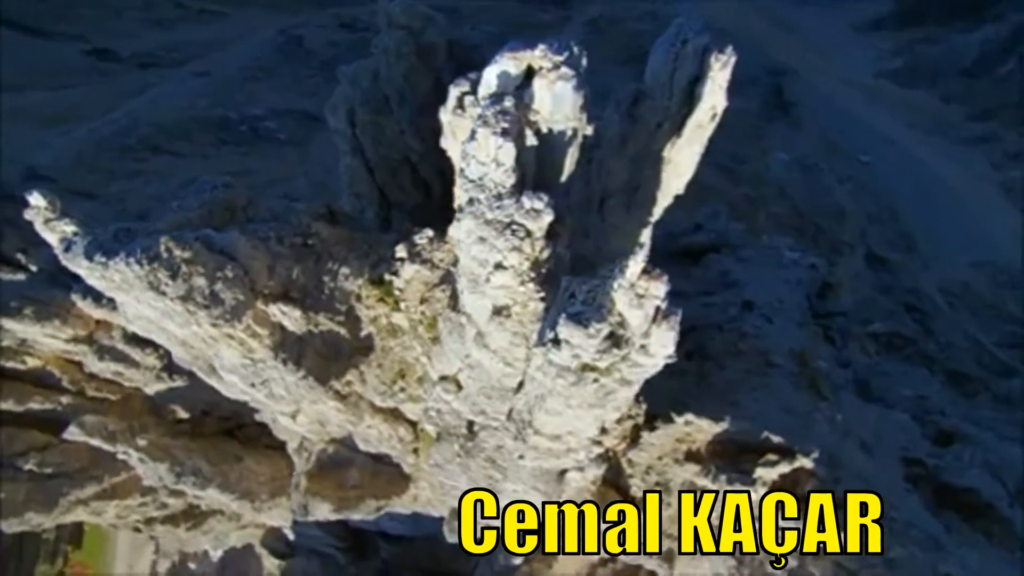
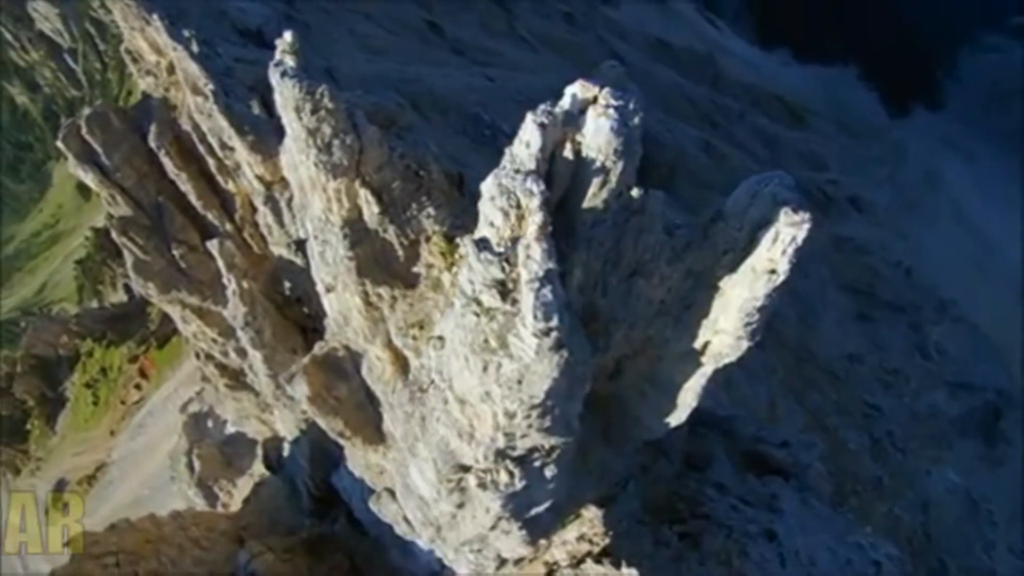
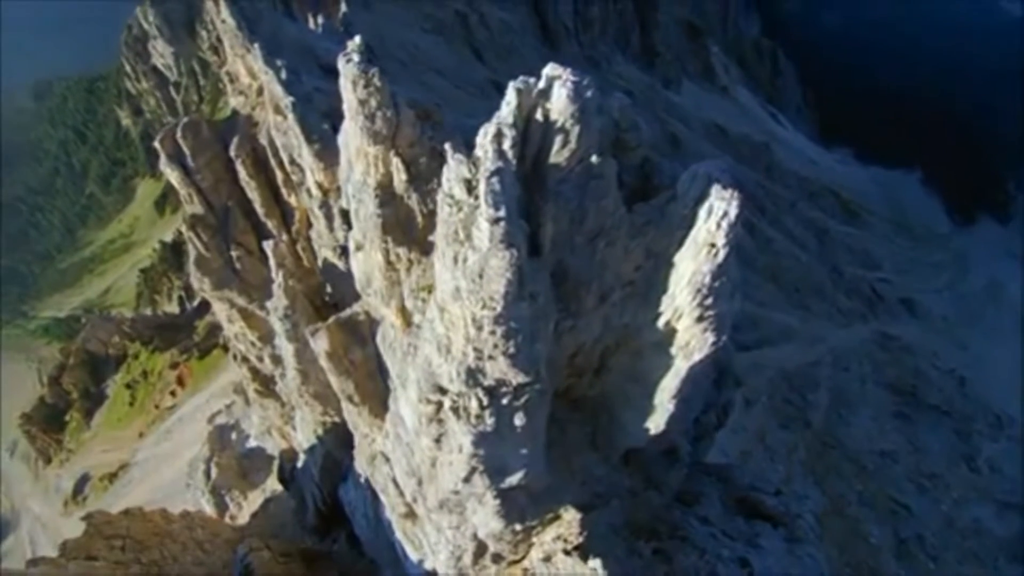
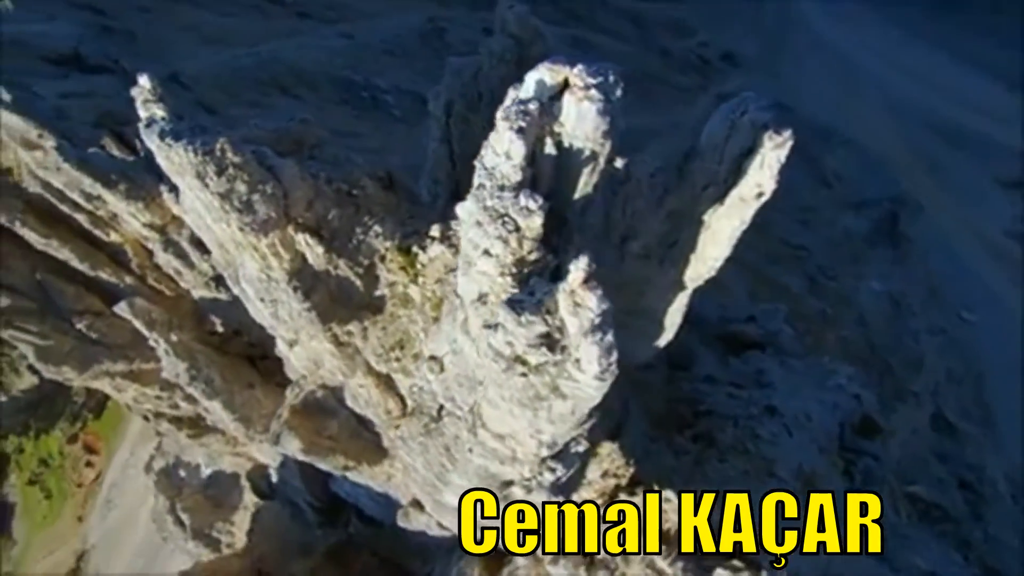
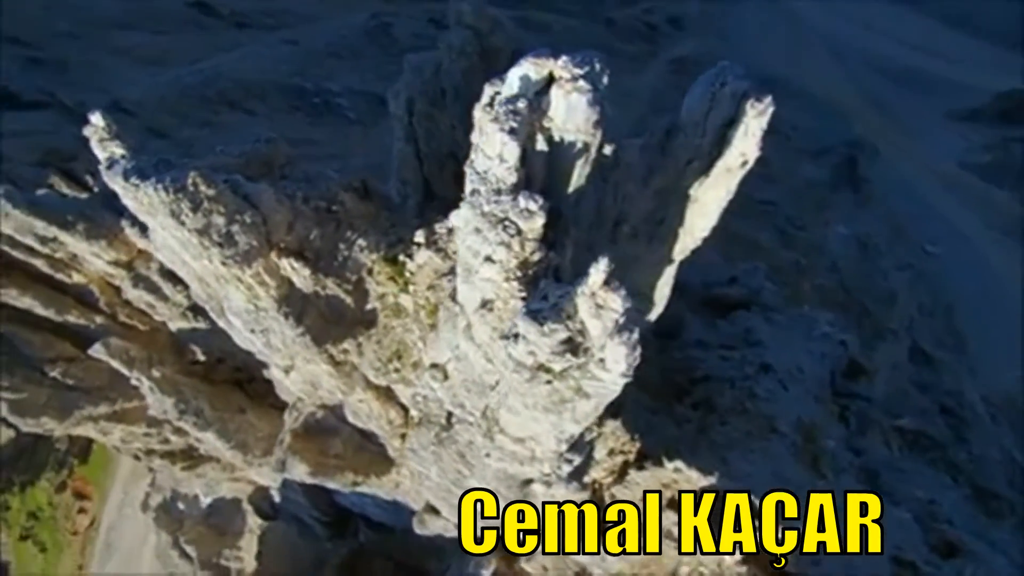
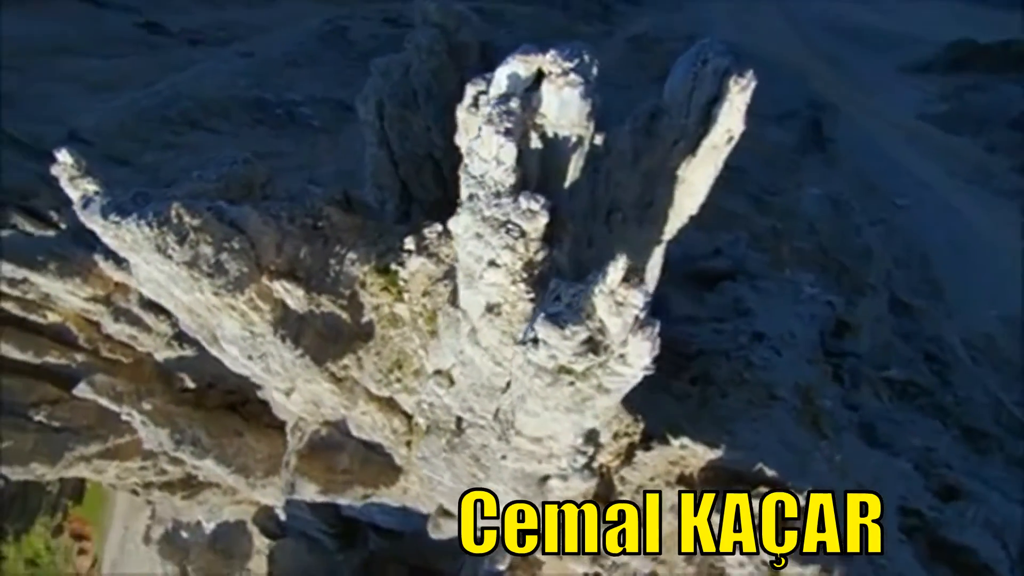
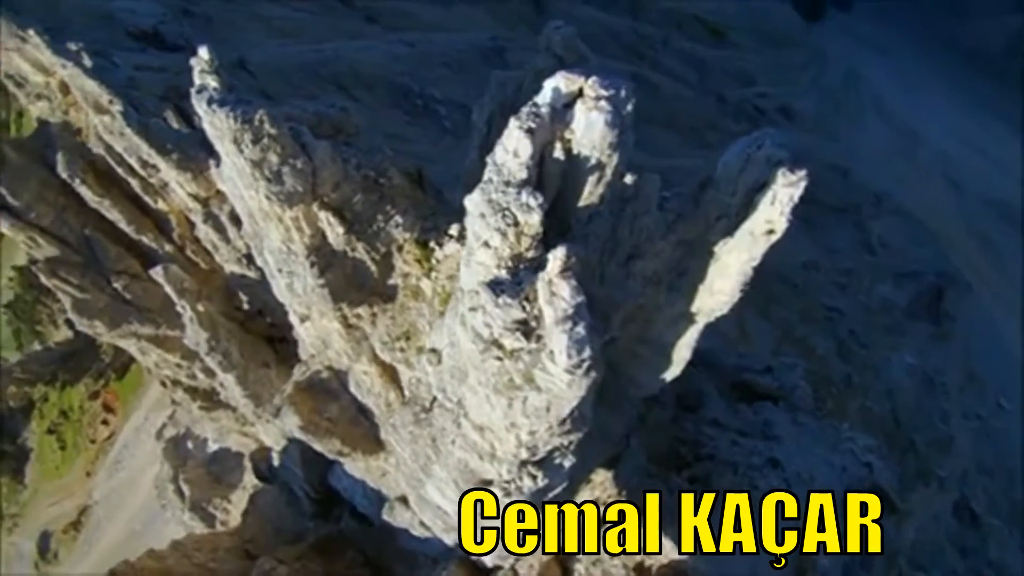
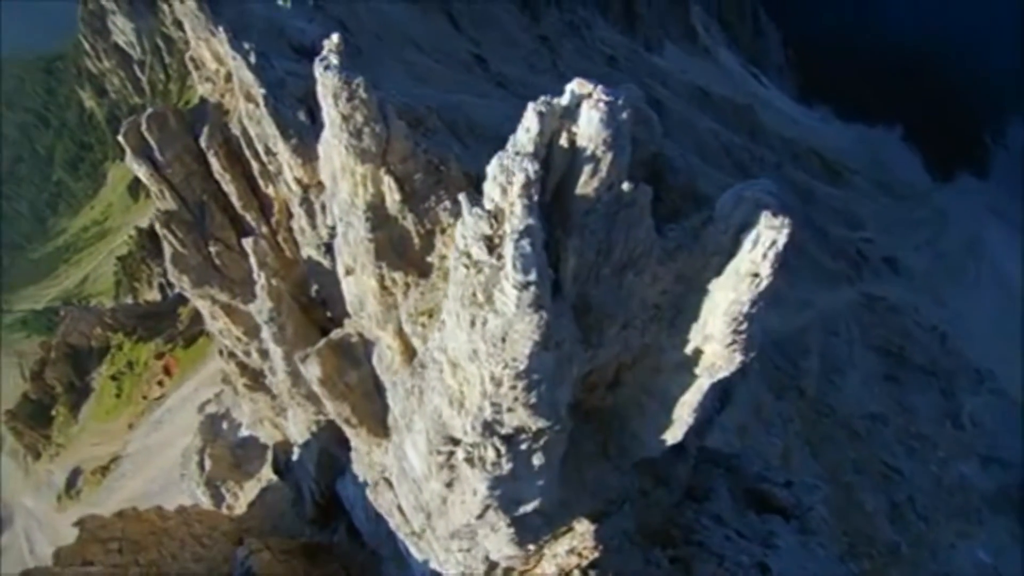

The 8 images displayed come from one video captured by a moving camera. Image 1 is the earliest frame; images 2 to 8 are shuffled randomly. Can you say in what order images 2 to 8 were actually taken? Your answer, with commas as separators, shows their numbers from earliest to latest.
6, 5, 4, 7, 2, 8, 3
